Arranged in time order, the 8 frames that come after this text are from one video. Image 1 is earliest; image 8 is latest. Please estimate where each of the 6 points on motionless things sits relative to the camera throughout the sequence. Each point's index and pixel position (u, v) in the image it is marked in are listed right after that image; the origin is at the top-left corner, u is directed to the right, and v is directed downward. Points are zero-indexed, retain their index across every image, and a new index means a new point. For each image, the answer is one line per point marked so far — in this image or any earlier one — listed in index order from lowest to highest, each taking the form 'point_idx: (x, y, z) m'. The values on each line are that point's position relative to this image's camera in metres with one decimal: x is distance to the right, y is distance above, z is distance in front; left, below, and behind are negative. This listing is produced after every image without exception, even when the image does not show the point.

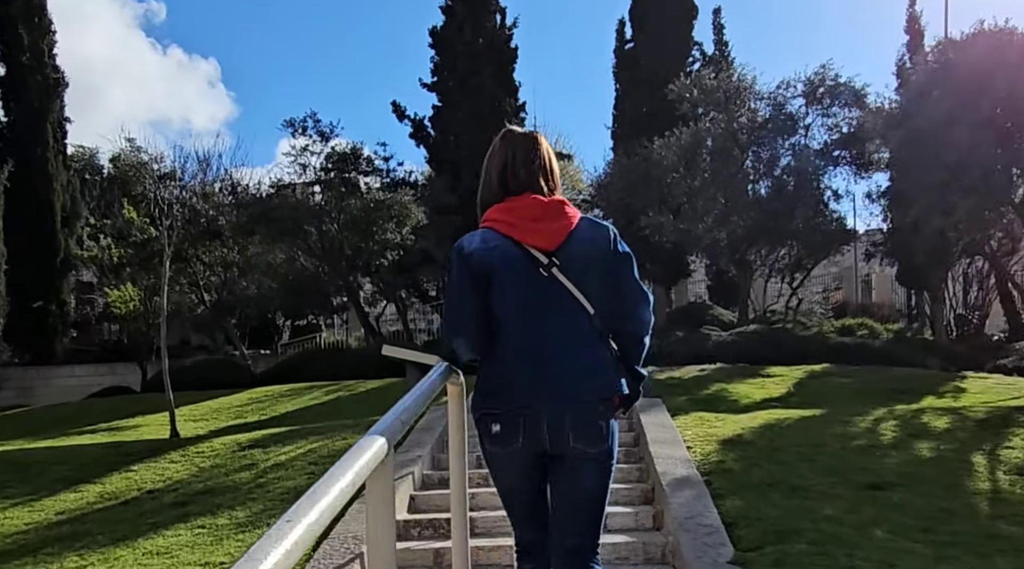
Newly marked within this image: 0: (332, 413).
0: (-2.4, -1.7, +11.0) m
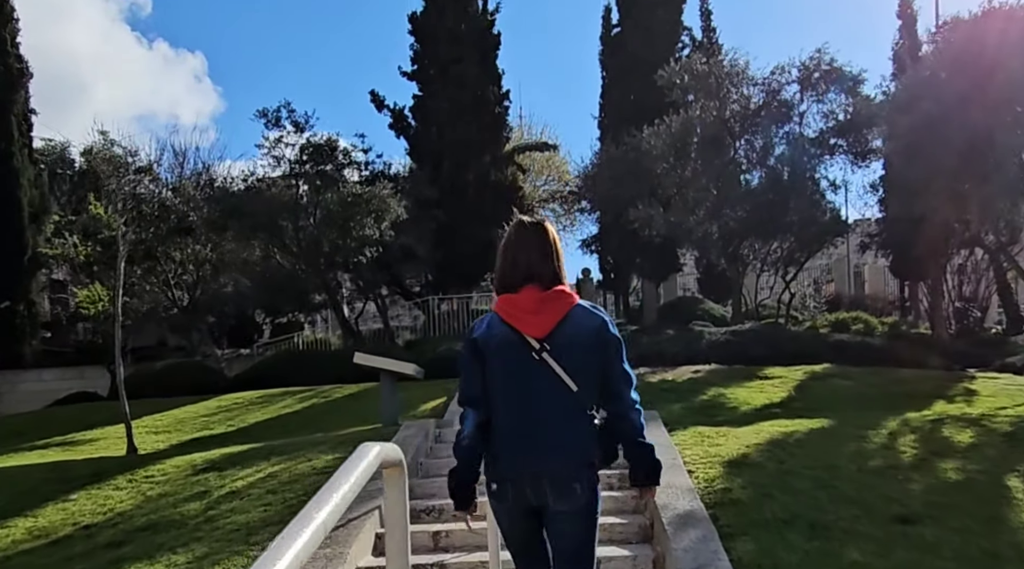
0: (-2.6, -1.7, +10.3) m
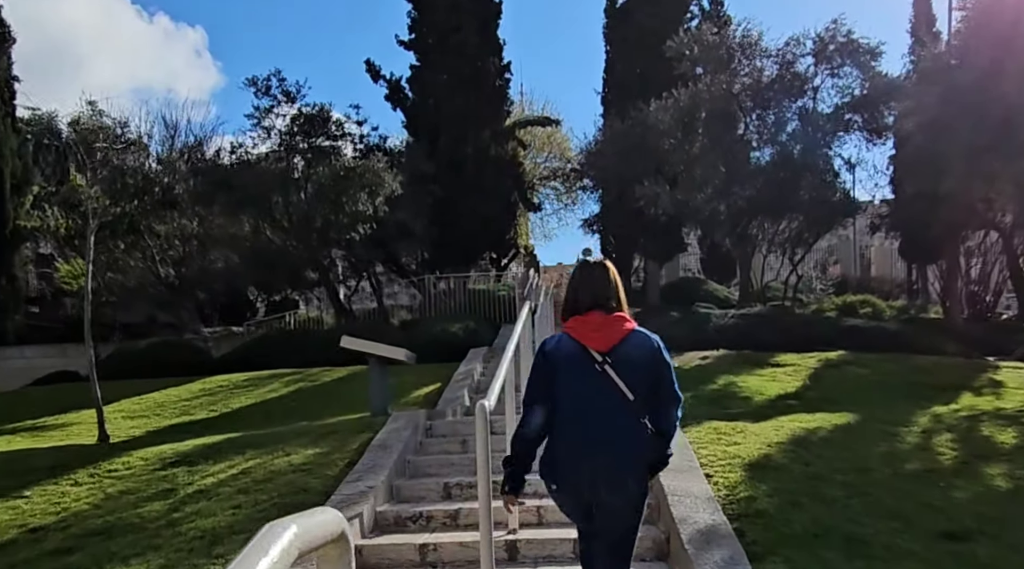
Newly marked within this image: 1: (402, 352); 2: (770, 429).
0: (-2.6, -1.5, +9.7) m
1: (-1.1, -0.7, +8.0) m
2: (+2.0, -1.1, +6.4) m
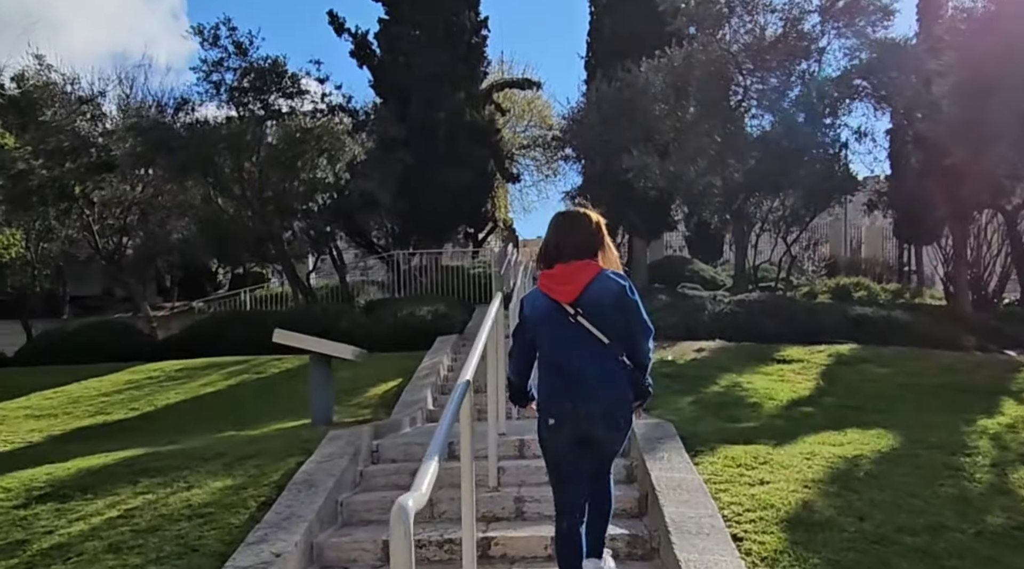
0: (-2.9, -1.3, +8.3) m
1: (-1.3, -0.5, +6.6) m
2: (+1.8, -1.1, +5.1) m
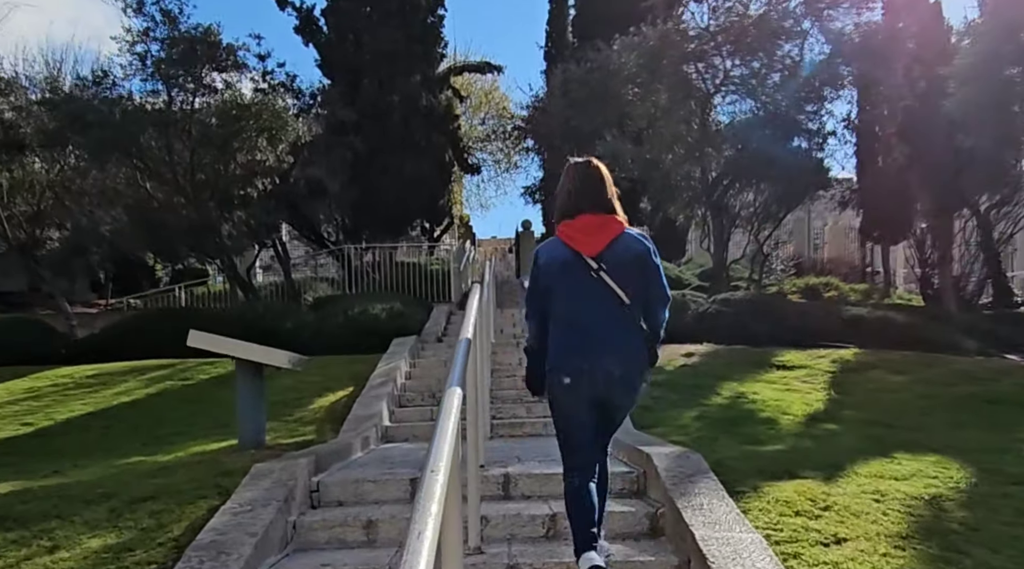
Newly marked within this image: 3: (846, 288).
0: (-3.1, -1.2, +6.8) m
1: (-1.5, -0.5, +5.3) m
2: (+1.7, -1.0, +3.9) m
3: (+8.0, -0.1, +19.7) m
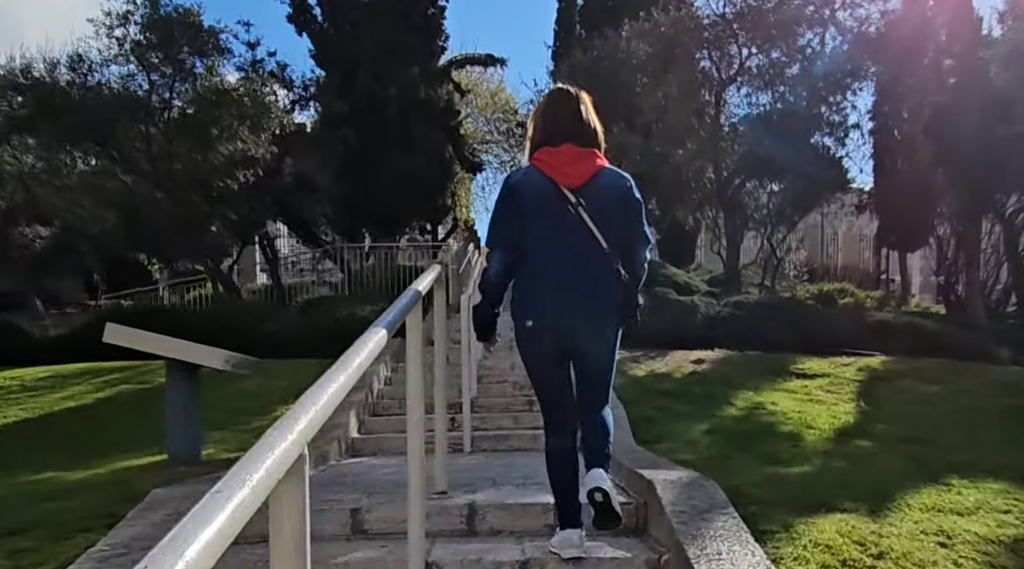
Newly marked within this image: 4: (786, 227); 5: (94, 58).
0: (-3.2, -1.1, +6.0) m
1: (-1.6, -0.4, +4.5) m
2: (+1.6, -1.0, +3.1) m
3: (+8.0, -0.2, +18.8) m
4: (+5.7, +1.2, +17.2) m
5: (-6.4, +3.5, +12.8) m
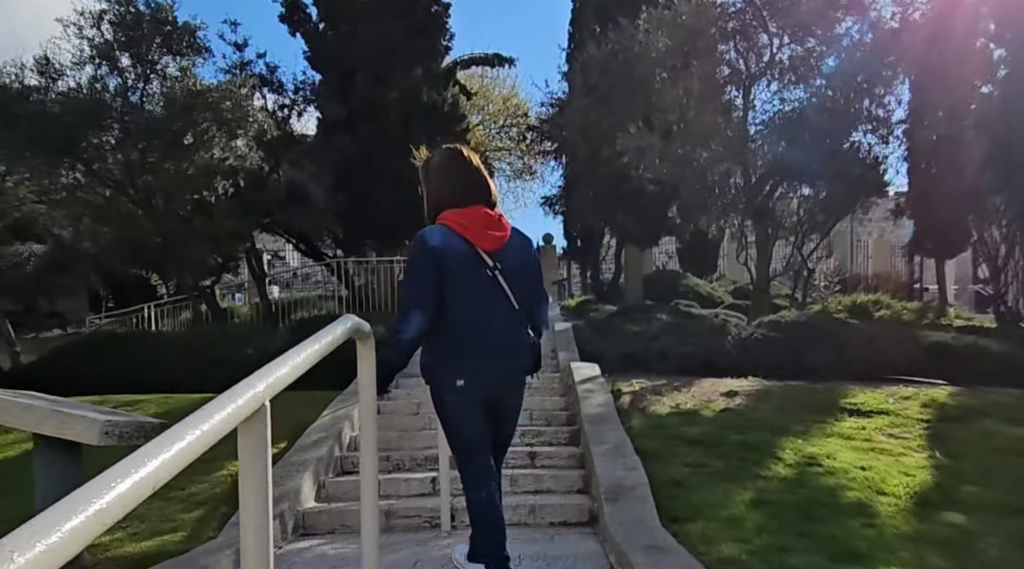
0: (-3.3, -1.3, +4.9) m
1: (-1.7, -0.6, +3.4) m
2: (+1.5, -1.1, +1.9) m
3: (+8.3, -0.5, +17.5) m
4: (+5.9, +1.0, +15.9) m
5: (-6.3, +3.2, +11.8) m
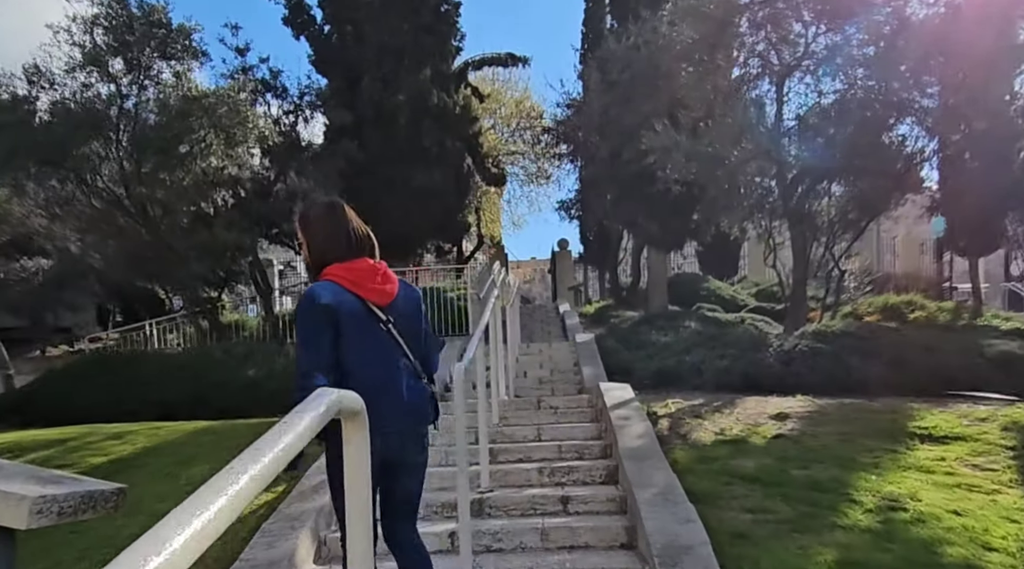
0: (-3.1, -1.5, +4.3) m
1: (-1.5, -0.7, +2.7) m
2: (+1.6, -1.2, +1.1) m
3: (+8.6, -0.5, +16.6) m
4: (+6.2, +0.9, +15.1) m
5: (-6.1, +2.9, +11.2) m
